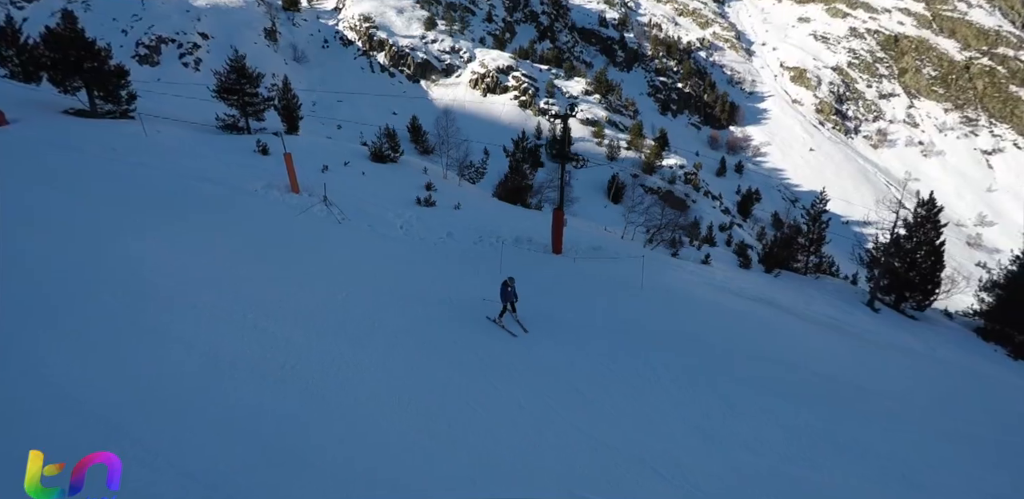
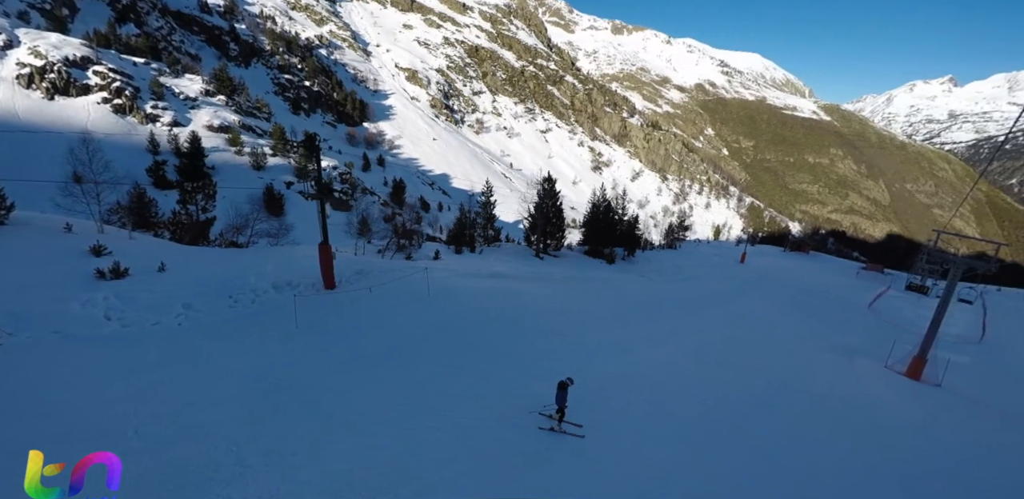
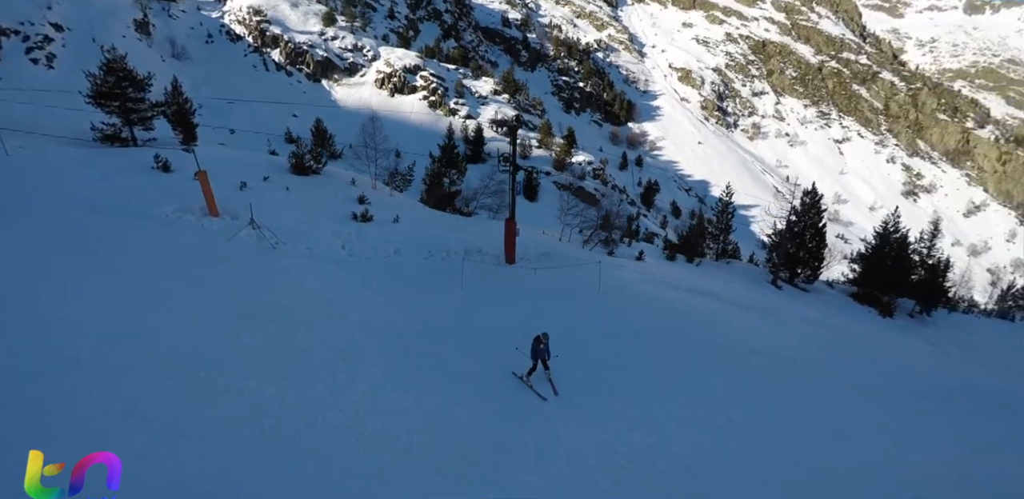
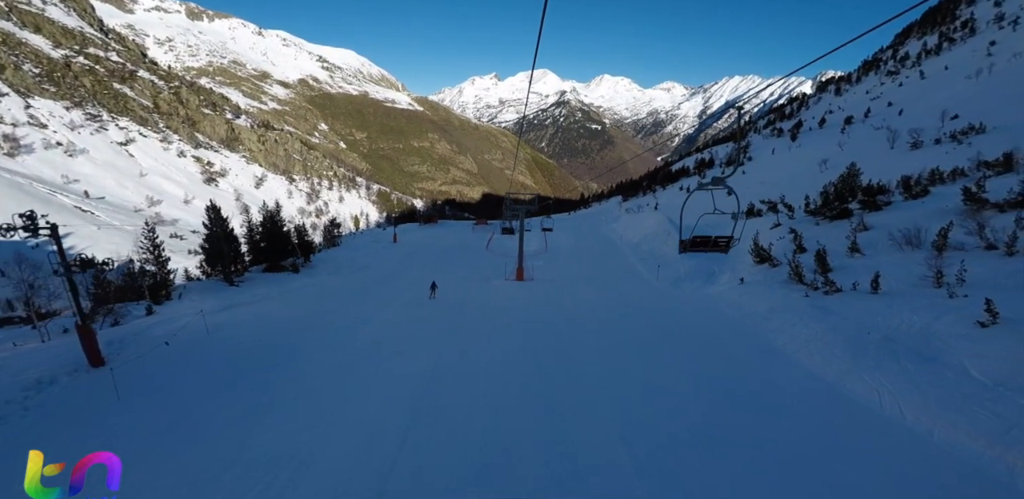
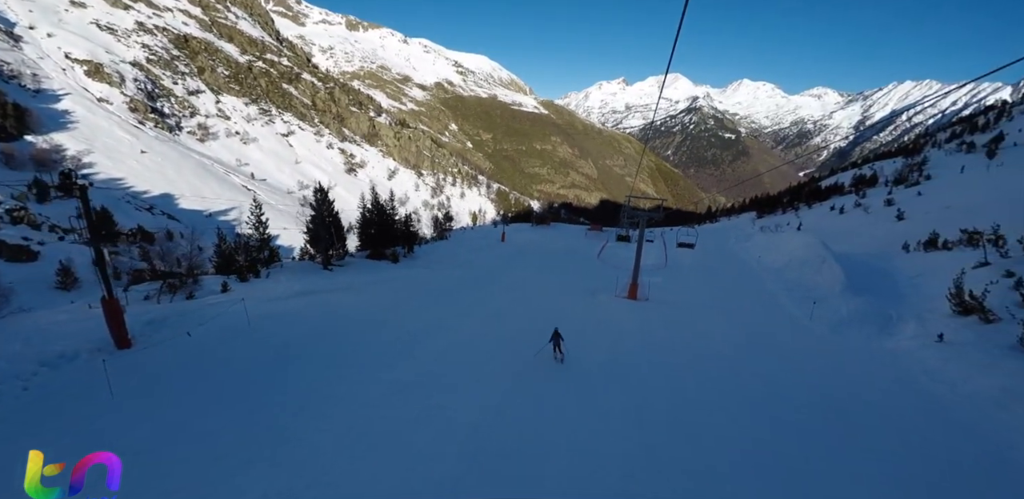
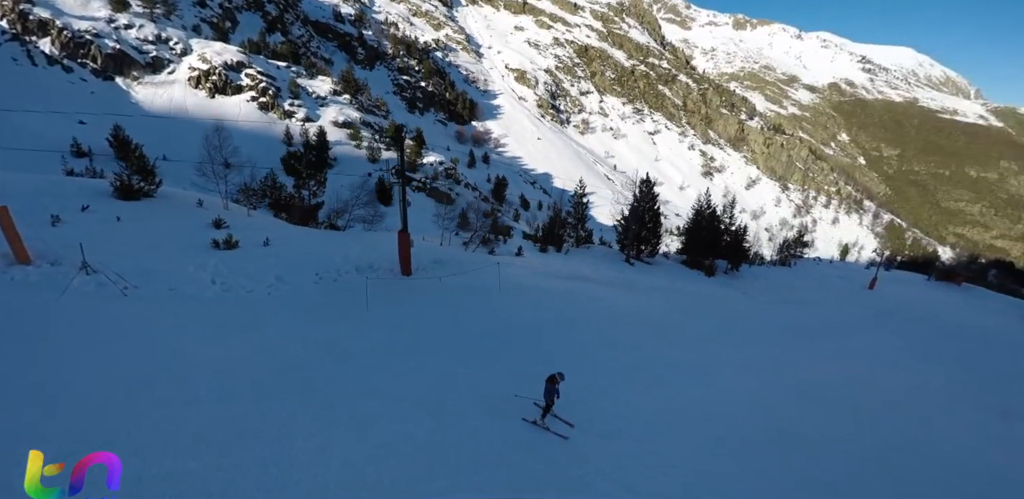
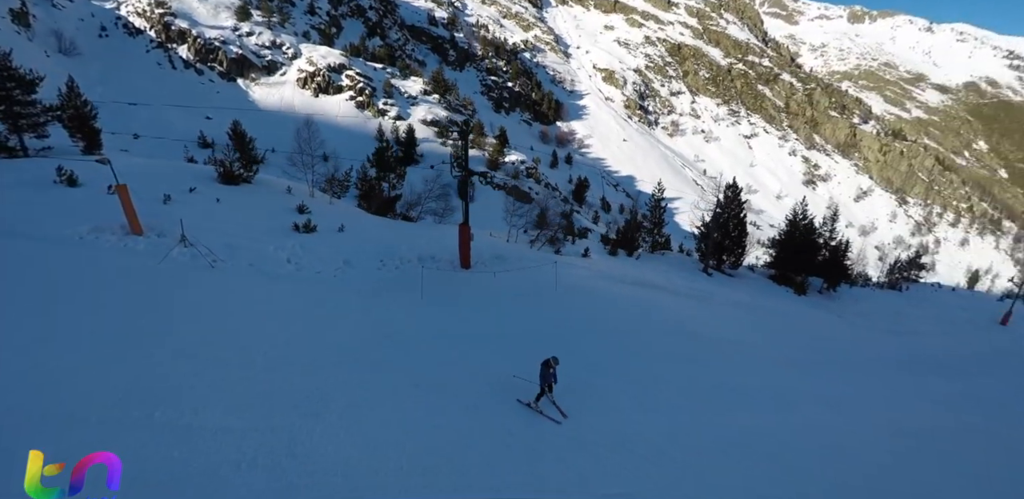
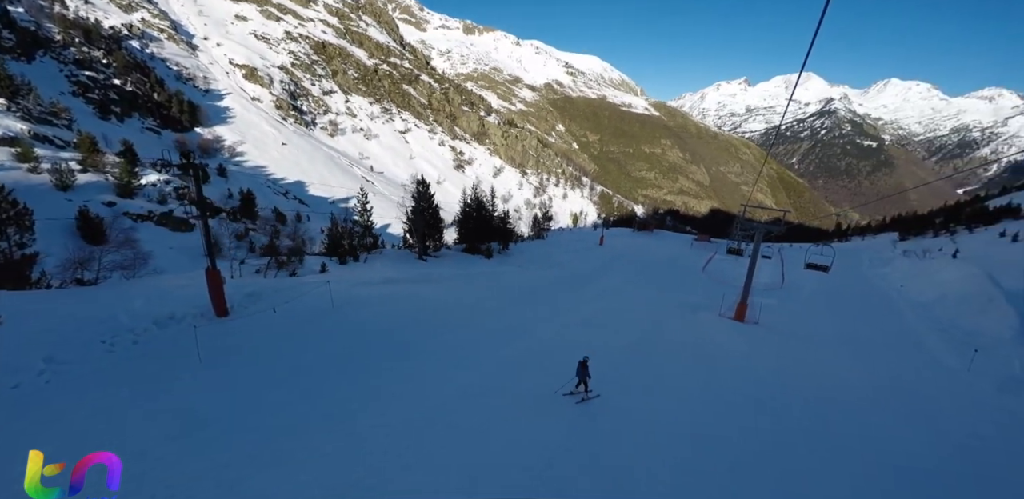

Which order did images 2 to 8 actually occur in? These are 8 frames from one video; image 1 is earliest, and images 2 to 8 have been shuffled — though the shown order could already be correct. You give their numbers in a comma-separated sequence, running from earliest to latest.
3, 7, 6, 2, 8, 5, 4
